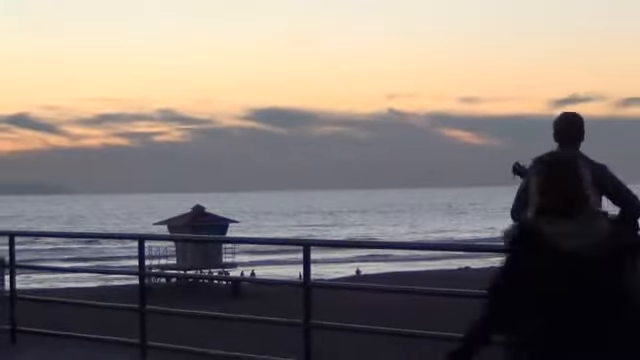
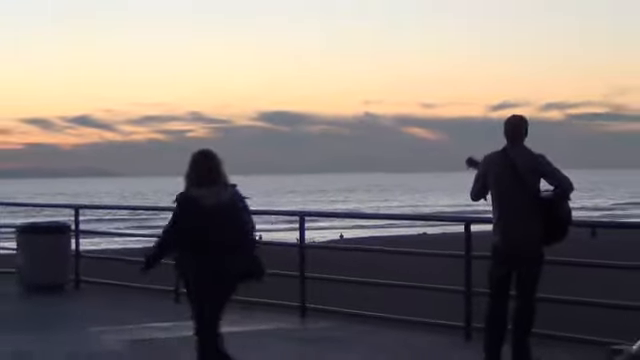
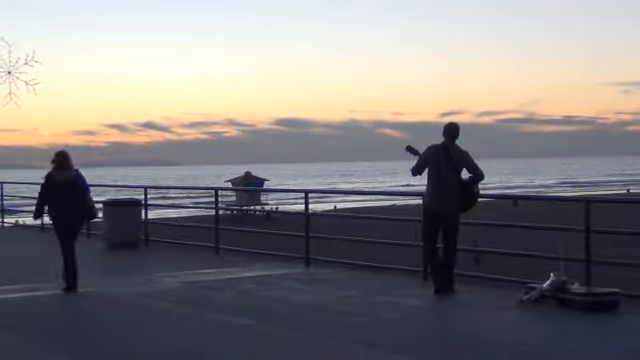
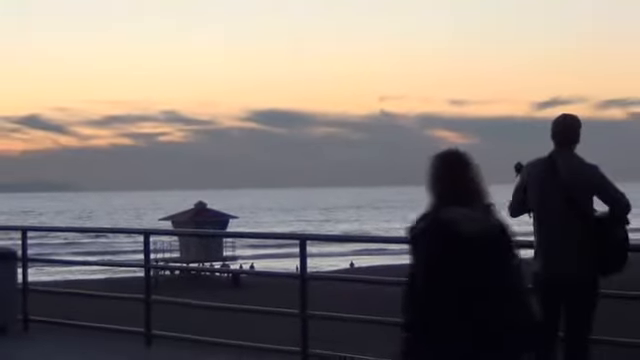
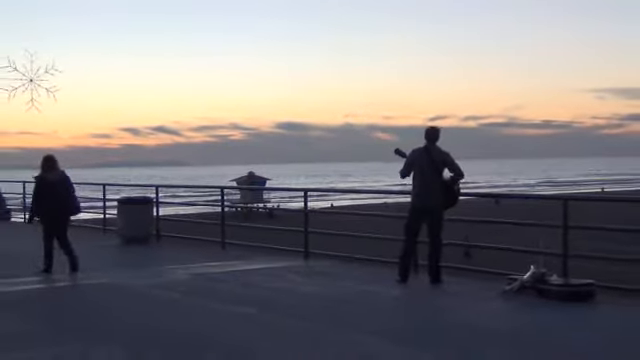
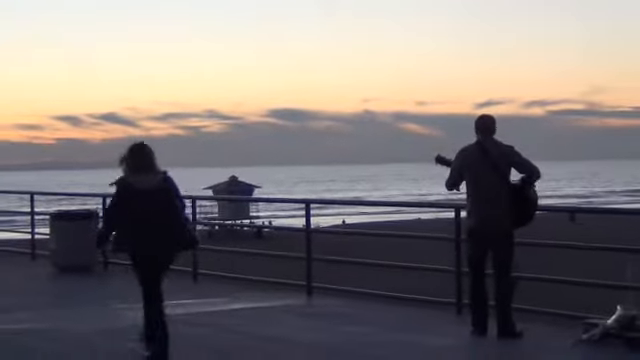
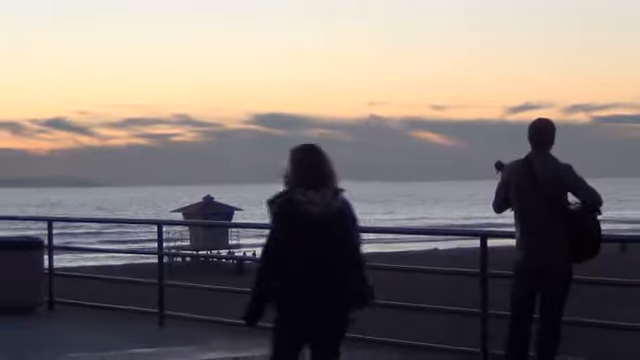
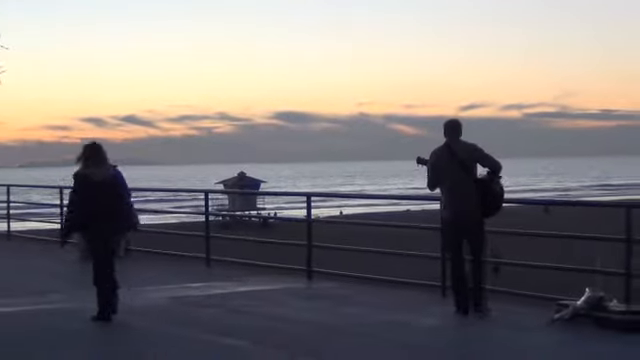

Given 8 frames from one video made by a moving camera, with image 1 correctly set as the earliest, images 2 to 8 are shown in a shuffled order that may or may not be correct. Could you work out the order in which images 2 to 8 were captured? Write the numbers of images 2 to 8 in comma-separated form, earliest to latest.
4, 7, 2, 6, 8, 3, 5
